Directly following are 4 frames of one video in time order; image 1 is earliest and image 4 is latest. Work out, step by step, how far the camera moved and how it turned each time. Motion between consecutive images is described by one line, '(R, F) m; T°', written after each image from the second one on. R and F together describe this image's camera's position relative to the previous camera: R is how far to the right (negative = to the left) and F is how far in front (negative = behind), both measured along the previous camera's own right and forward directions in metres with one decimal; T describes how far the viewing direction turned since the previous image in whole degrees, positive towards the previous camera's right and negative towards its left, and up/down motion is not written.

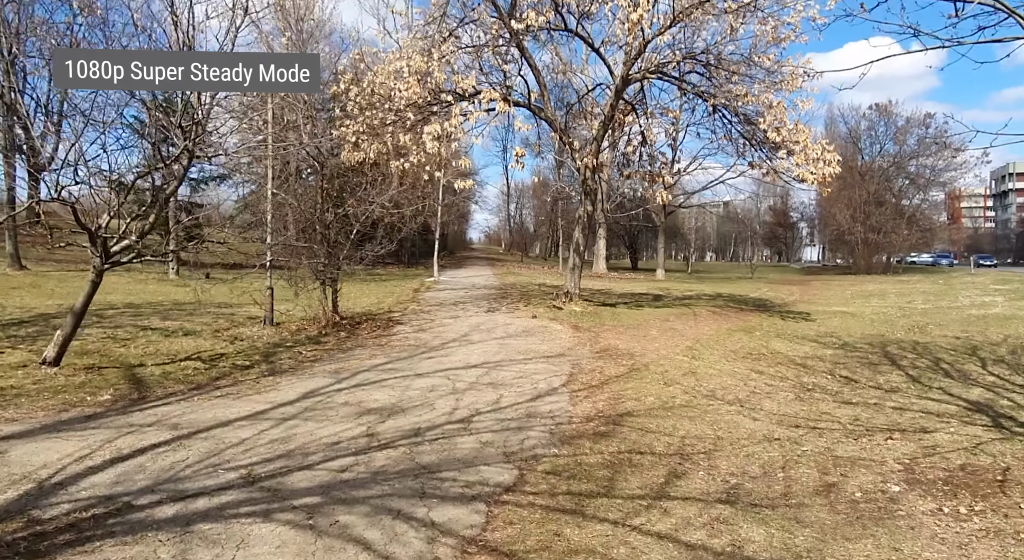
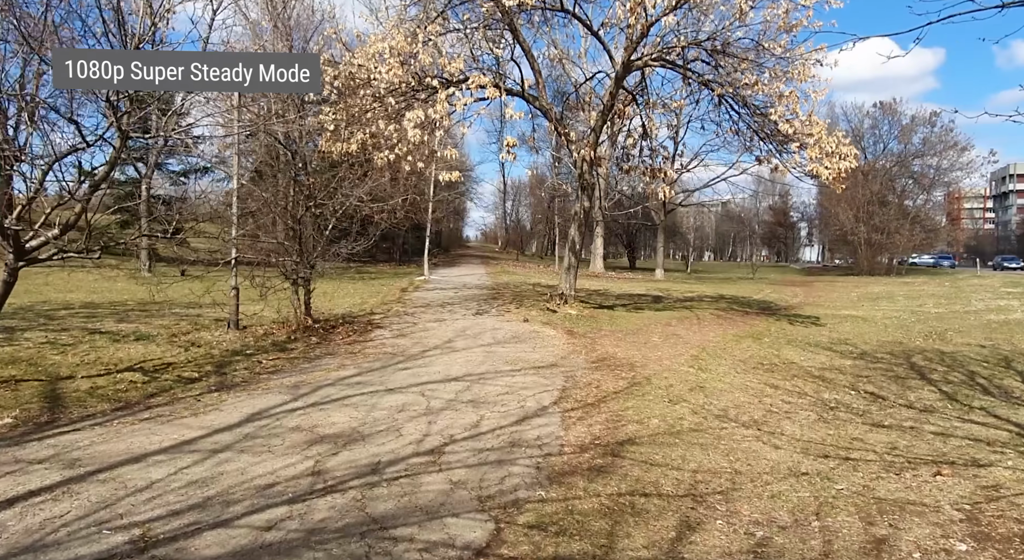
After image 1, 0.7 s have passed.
(+0.1, +0.9) m; 0°
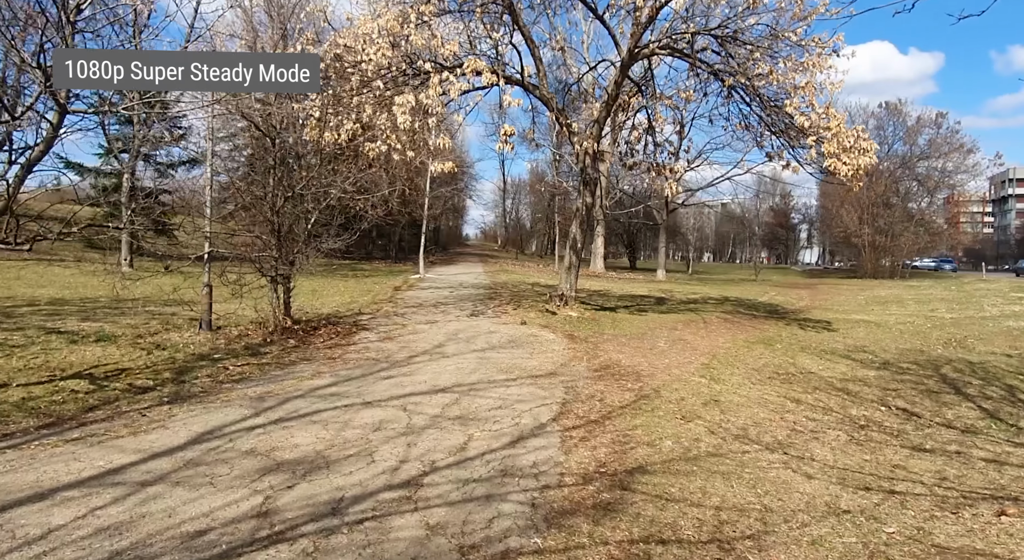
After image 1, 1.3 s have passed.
(0.0, +0.7) m; 0°
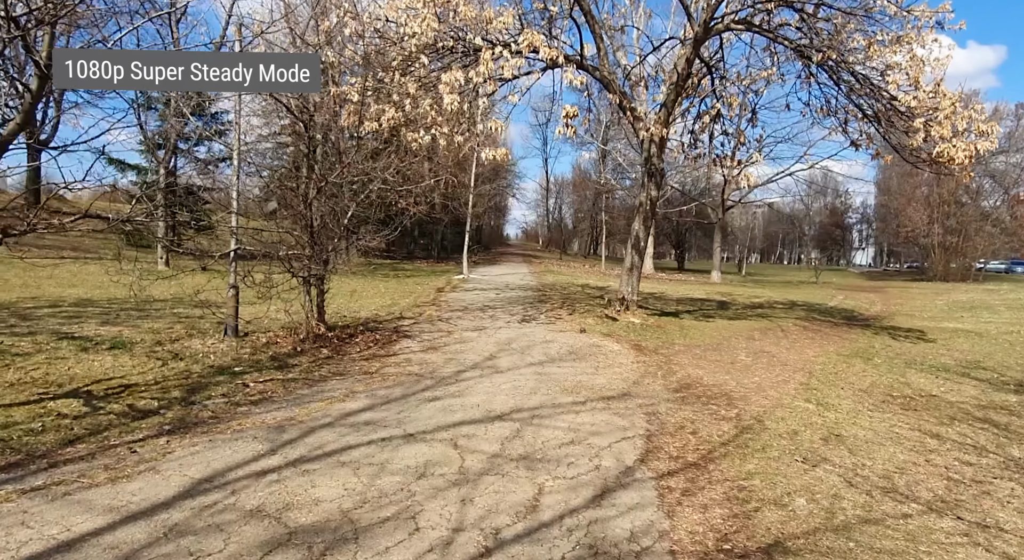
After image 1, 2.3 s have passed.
(-0.3, +1.1) m; -4°
